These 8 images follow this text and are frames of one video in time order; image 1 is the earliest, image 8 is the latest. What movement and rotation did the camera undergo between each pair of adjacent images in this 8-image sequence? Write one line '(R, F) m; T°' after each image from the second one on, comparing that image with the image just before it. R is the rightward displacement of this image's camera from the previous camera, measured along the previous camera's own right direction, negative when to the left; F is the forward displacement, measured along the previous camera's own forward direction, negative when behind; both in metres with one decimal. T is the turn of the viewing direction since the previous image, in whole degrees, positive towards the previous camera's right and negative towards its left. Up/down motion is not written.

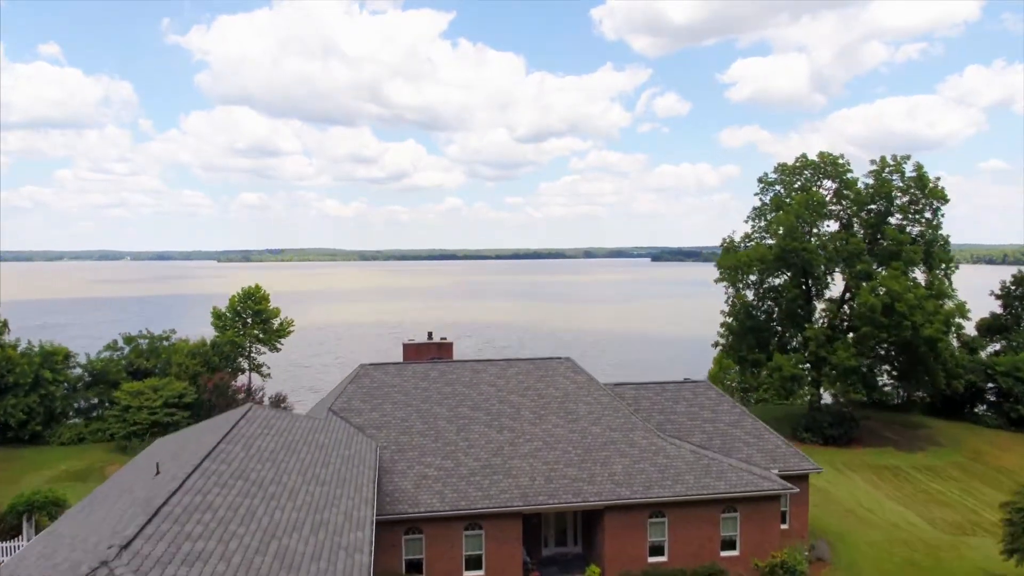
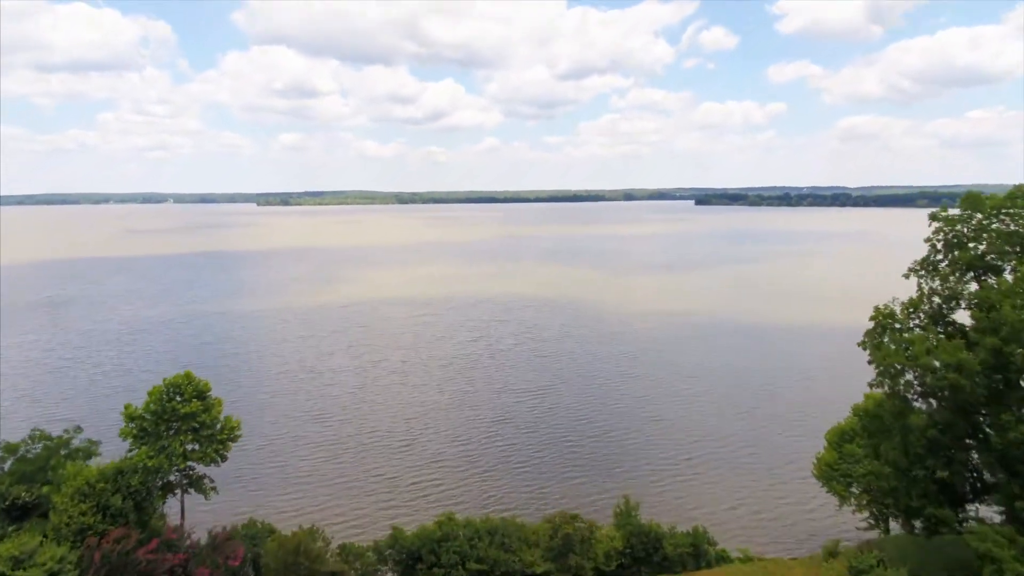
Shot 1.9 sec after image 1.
(-0.1, +3.5) m; -3°
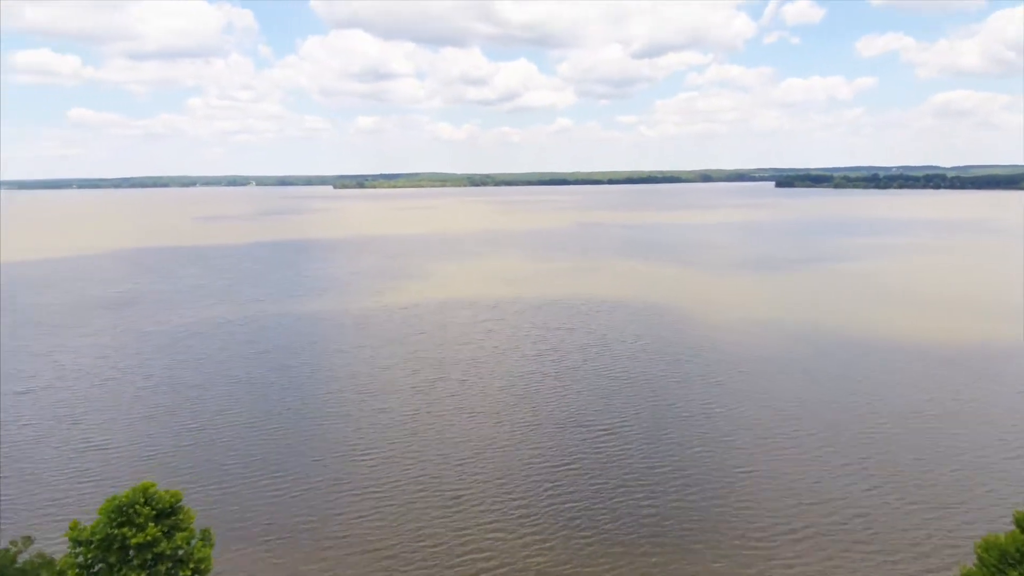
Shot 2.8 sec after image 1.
(+0.1, +2.0) m; -6°
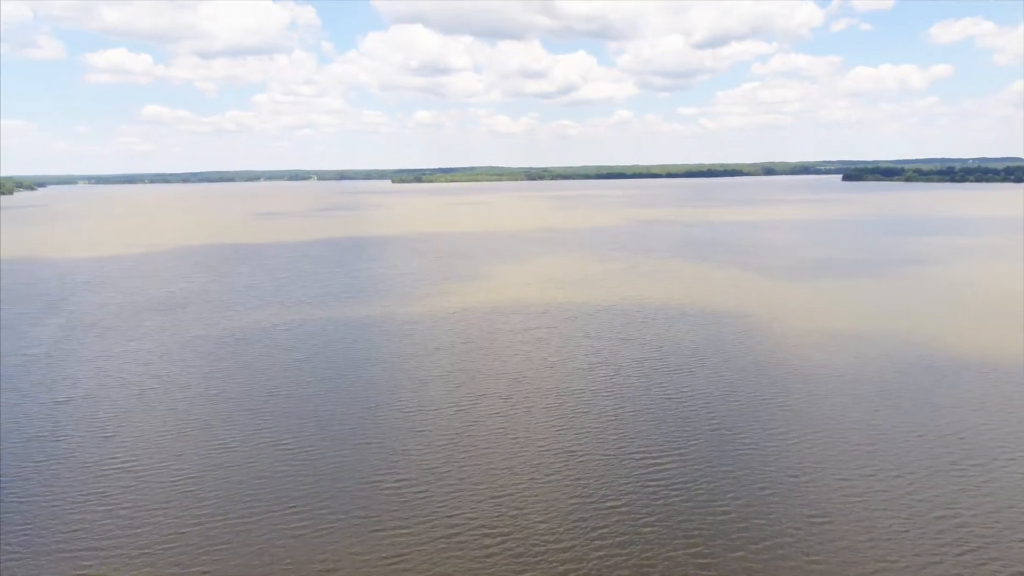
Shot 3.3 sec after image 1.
(+0.2, +1.3) m; -4°
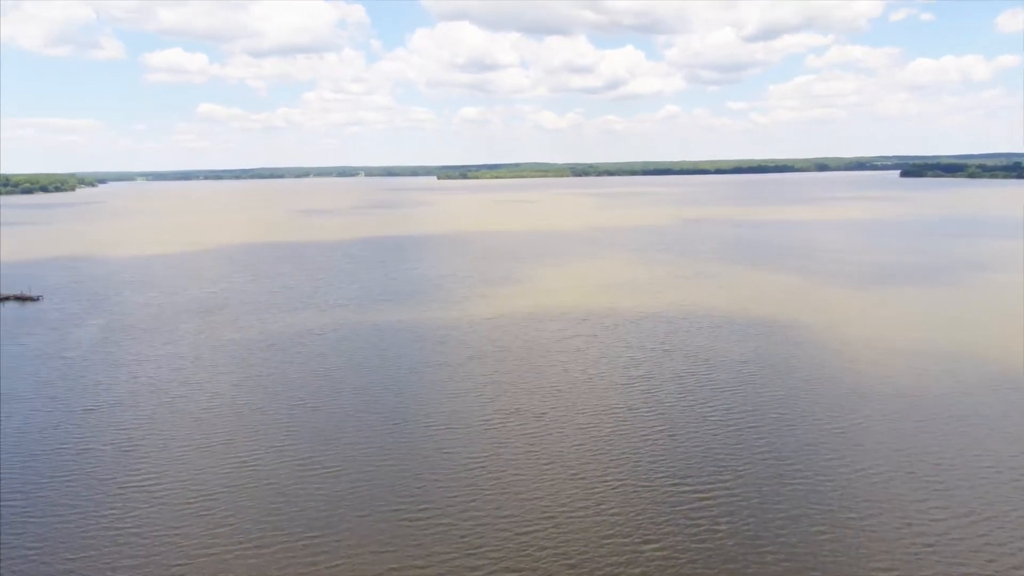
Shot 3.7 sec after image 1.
(+0.2, +1.0) m; -4°
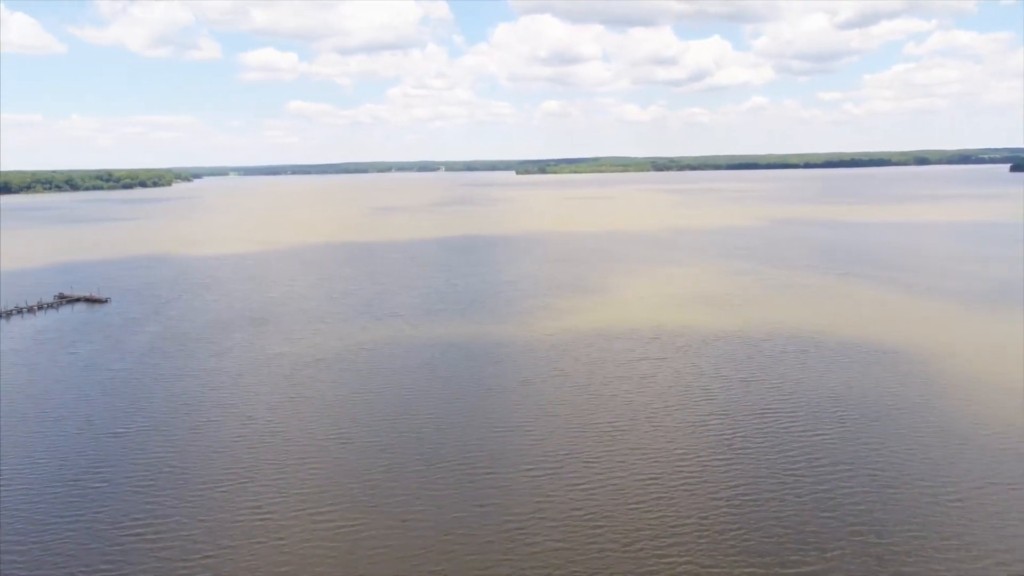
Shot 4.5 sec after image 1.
(+0.5, +2.2) m; -6°
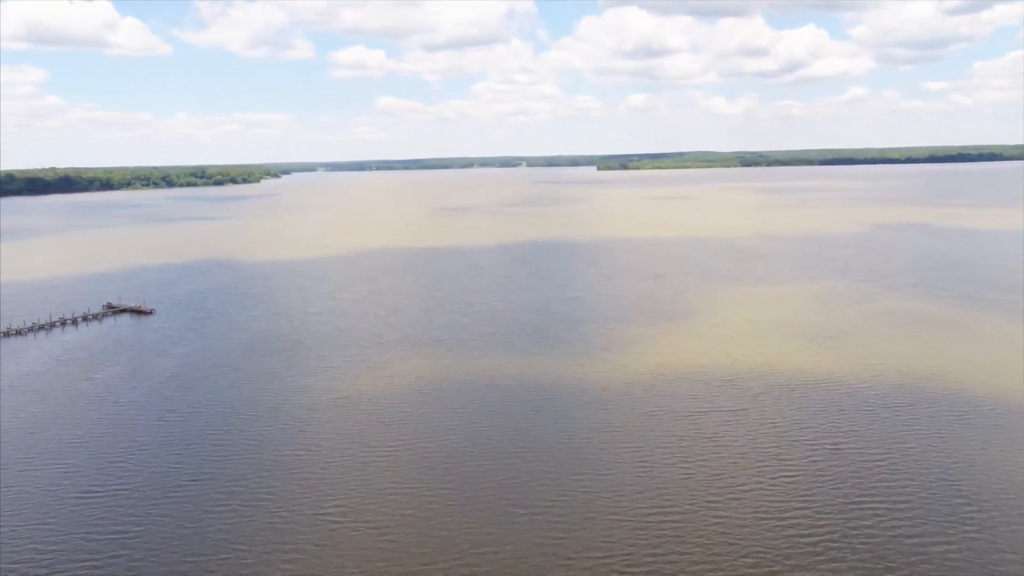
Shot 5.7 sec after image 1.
(+1.0, +3.3) m; -6°
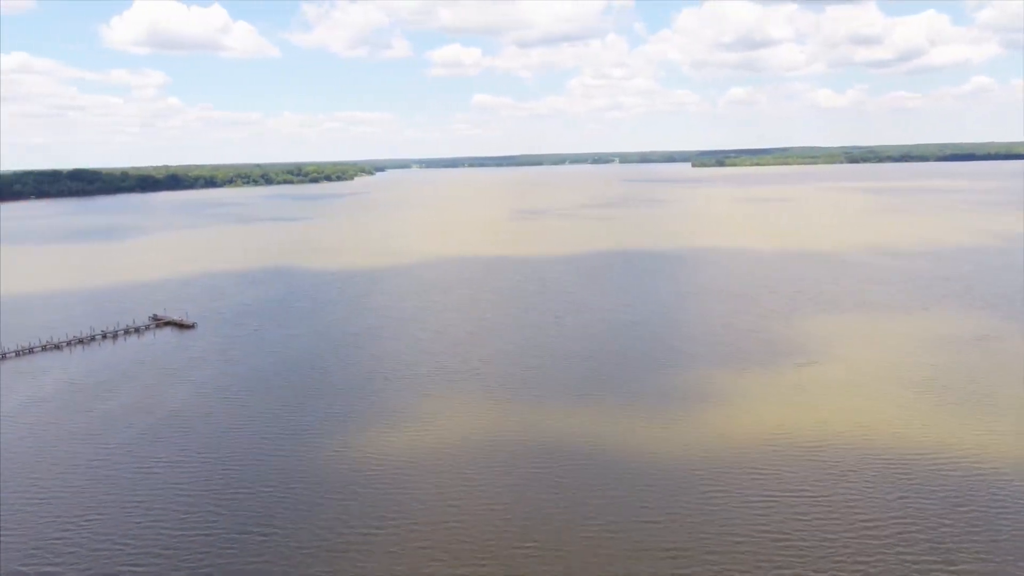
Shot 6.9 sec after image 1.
(+1.5, +3.7) m; -7°
